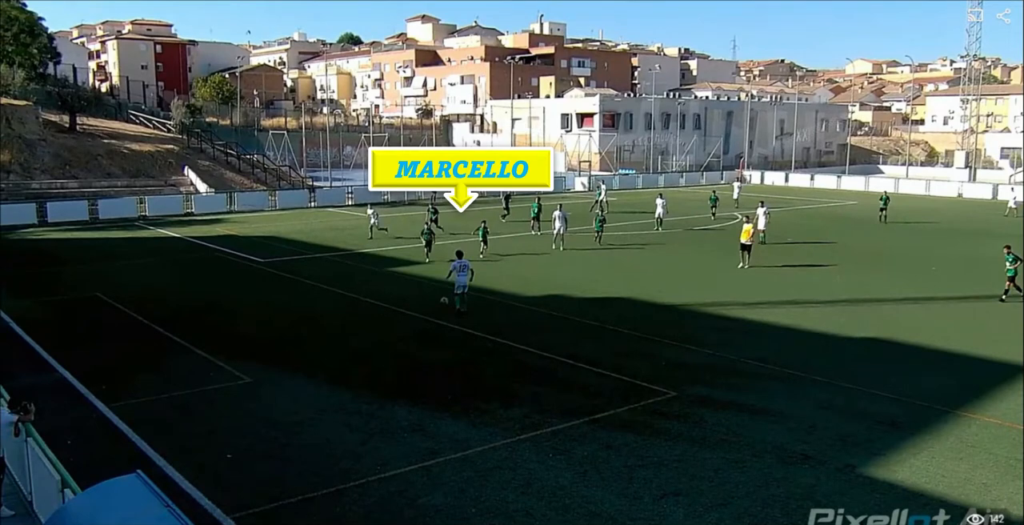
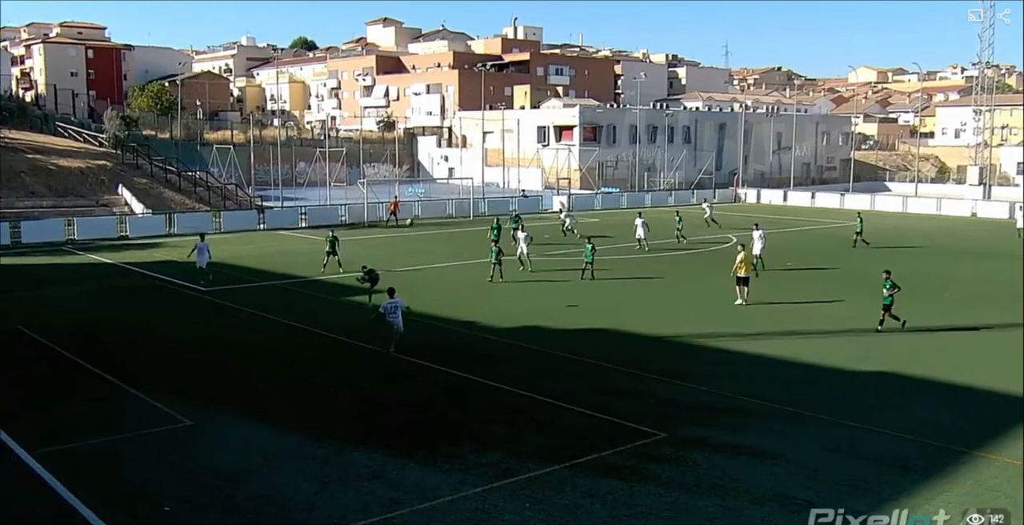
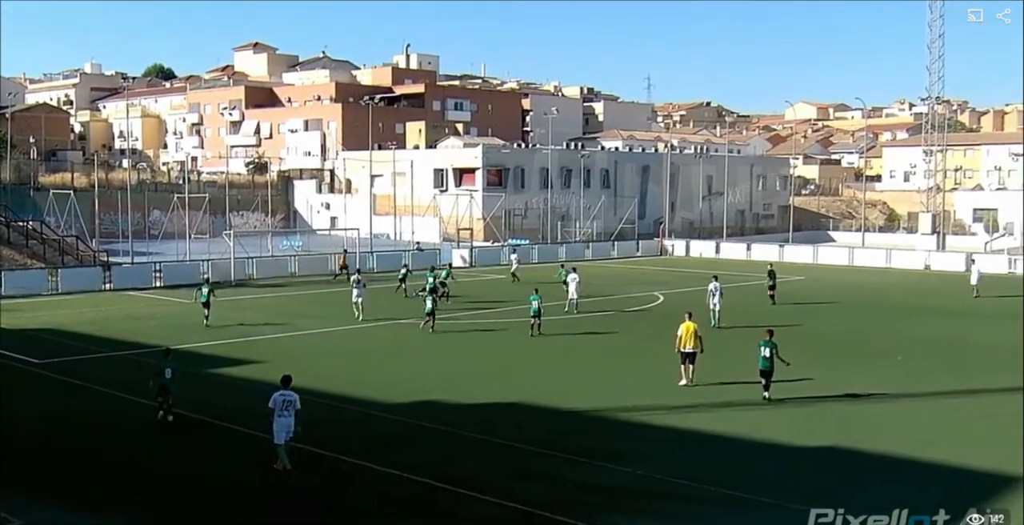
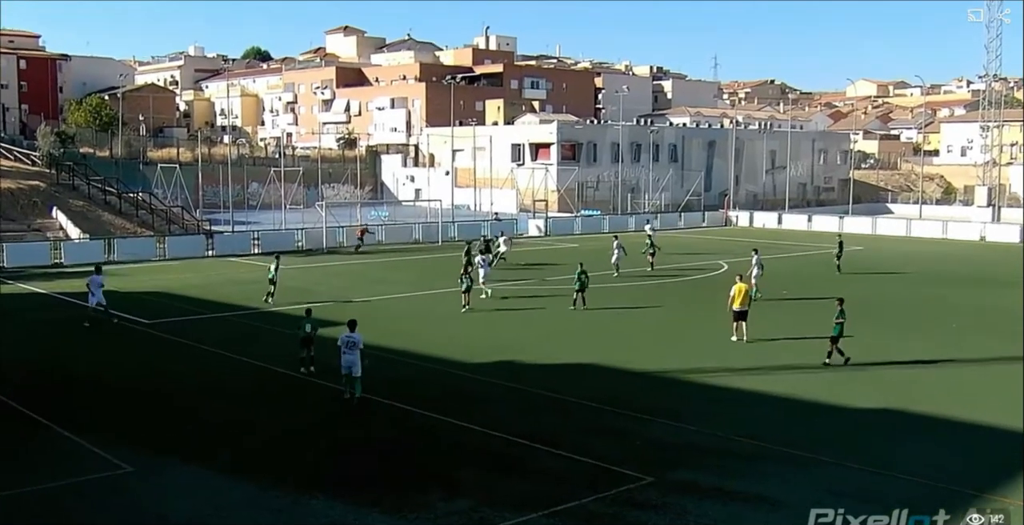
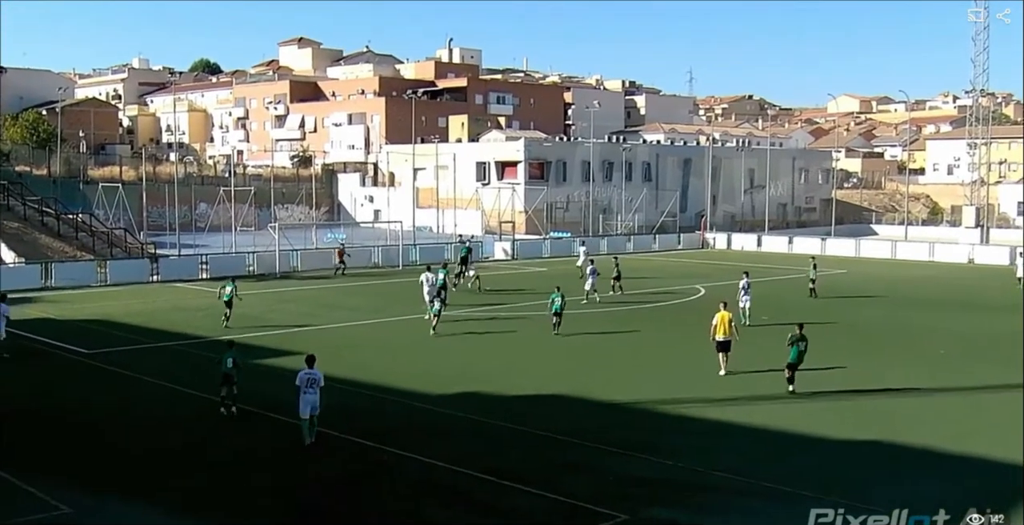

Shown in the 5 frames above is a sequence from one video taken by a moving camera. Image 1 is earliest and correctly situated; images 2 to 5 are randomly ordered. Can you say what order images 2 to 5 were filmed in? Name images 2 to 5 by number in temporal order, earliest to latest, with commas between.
2, 4, 5, 3
